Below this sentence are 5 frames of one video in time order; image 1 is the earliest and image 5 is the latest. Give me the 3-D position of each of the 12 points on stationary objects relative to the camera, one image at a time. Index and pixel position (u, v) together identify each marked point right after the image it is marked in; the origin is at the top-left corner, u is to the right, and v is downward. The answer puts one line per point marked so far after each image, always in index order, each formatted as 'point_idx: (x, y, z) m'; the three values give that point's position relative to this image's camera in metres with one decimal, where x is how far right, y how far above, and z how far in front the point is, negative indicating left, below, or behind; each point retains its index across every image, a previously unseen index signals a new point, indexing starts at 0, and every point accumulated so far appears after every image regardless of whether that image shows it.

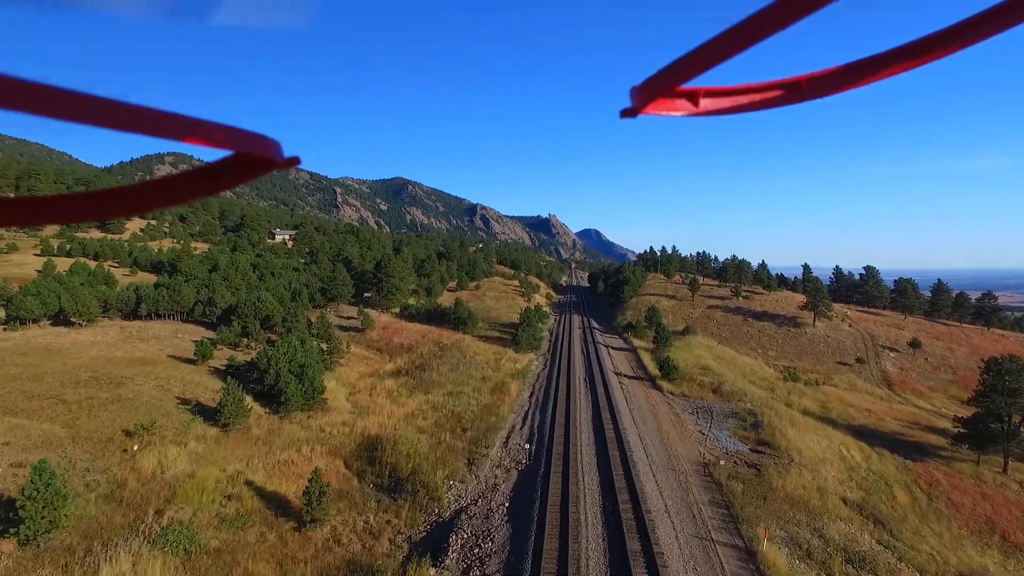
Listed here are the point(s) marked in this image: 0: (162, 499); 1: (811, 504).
0: (-11.2, -6.7, +14.8) m
1: (+10.6, -7.6, +16.3) m
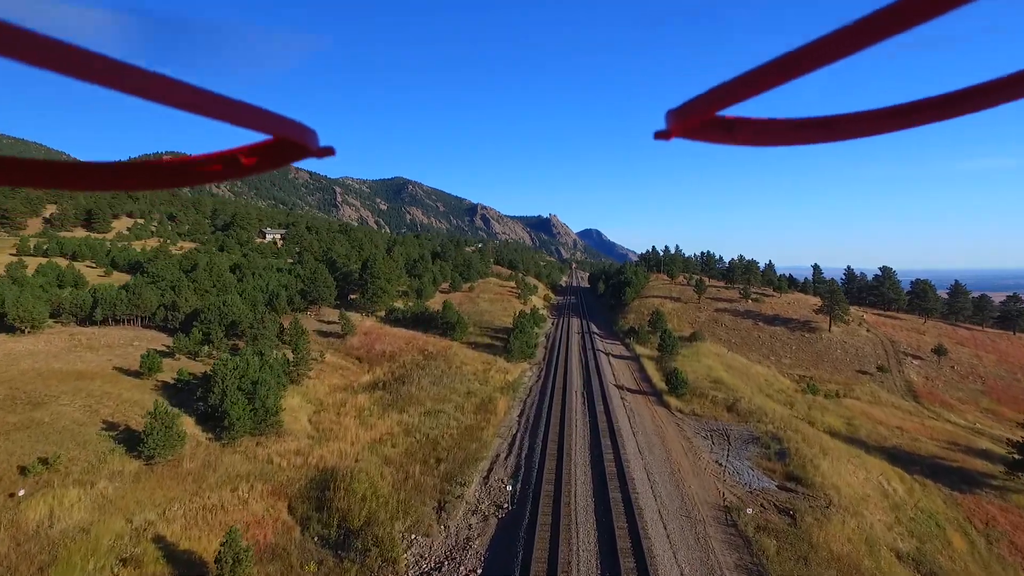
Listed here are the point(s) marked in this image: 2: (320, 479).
0: (-11.9, -6.9, +11.5) m
1: (+9.9, -7.8, +13.0) m
2: (-6.9, -6.9, +16.8) m
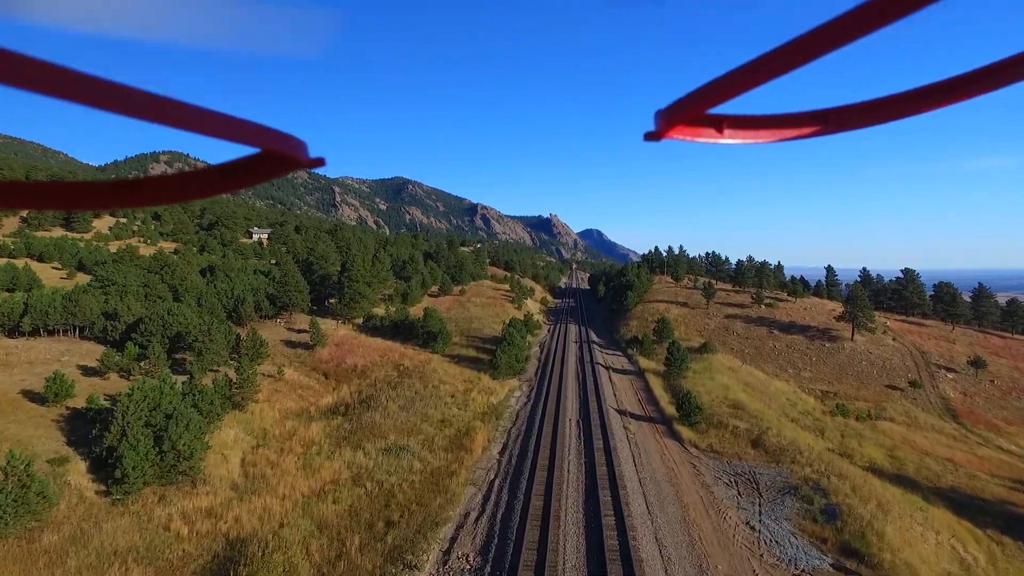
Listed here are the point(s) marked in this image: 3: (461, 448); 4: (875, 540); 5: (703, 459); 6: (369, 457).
0: (-12.8, -7.3, +7.4) m
1: (+9.0, -8.2, +8.8) m
2: (-7.8, -7.3, +12.6) m
3: (-2.2, -6.8, +19.7) m
4: (+10.7, -7.5, +13.7) m
5: (+8.0, -7.1, +19.3) m
6: (-5.7, -6.8, +18.5) m
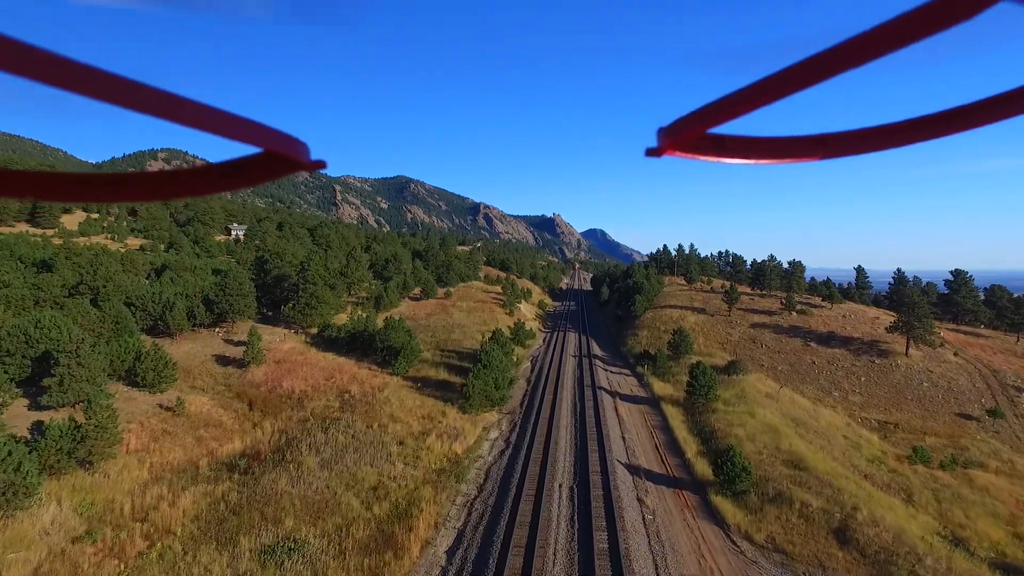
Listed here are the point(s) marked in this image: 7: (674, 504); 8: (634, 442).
0: (-14.1, -7.6, +0.5) m
1: (+7.7, -8.6, +1.8) m
2: (-9.1, -7.6, +5.8) m
3: (-3.4, -7.1, +12.8) m
4: (+9.4, -7.8, +6.7) m
5: (+6.7, -7.4, +12.4) m
6: (-7.0, -7.1, +11.7) m
7: (+5.3, -7.1, +15.3) m
8: (+5.3, -6.7, +19.9) m
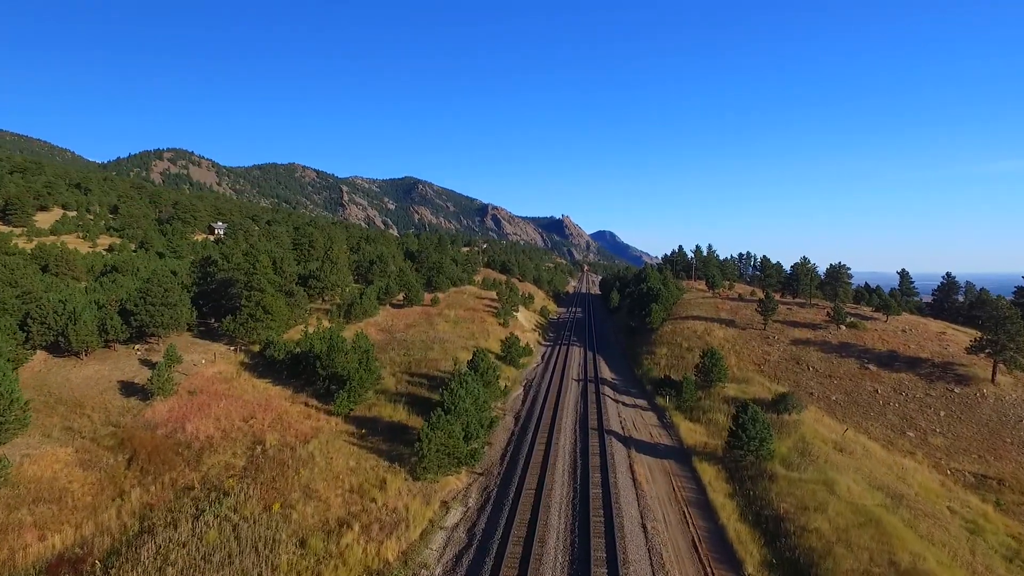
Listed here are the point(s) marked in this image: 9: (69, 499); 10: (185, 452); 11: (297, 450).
0: (-15.5, -7.9, -5.9) m
1: (+6.4, -9.0, -4.9) m
2: (-10.4, -8.0, -0.7) m
3: (-4.5, -7.5, +6.2) m
4: (+8.2, -8.2, -0.1) m
5: (+5.6, -7.9, +5.6) m
6: (-8.1, -7.5, +5.1) m
7: (+4.2, -7.6, +8.6) m
8: (+4.2, -7.1, +13.1) m
9: (-14.1, -6.7, +15.0) m
10: (-12.5, -6.2, +17.7) m
11: (-7.8, -5.9, +17.1) m
